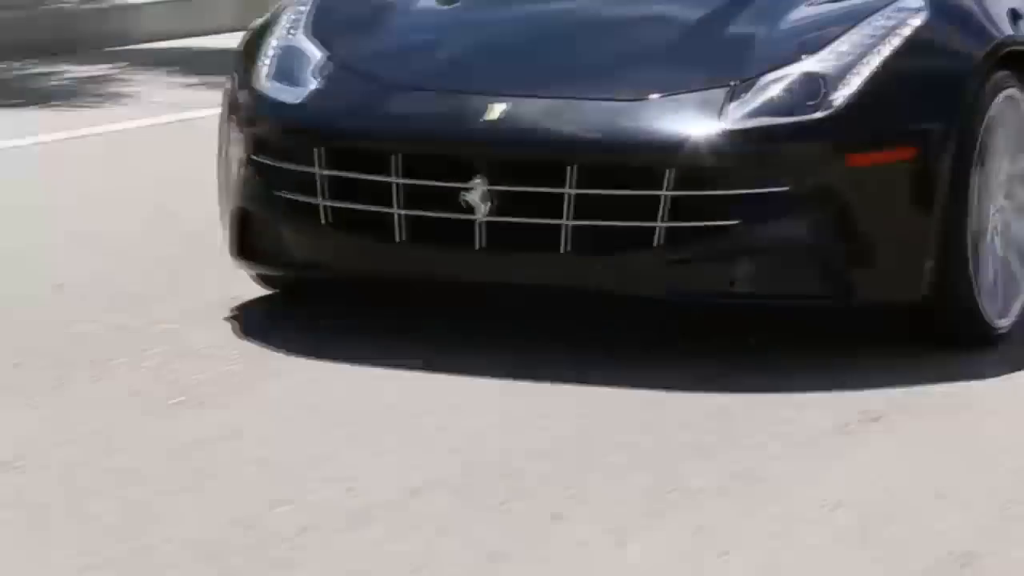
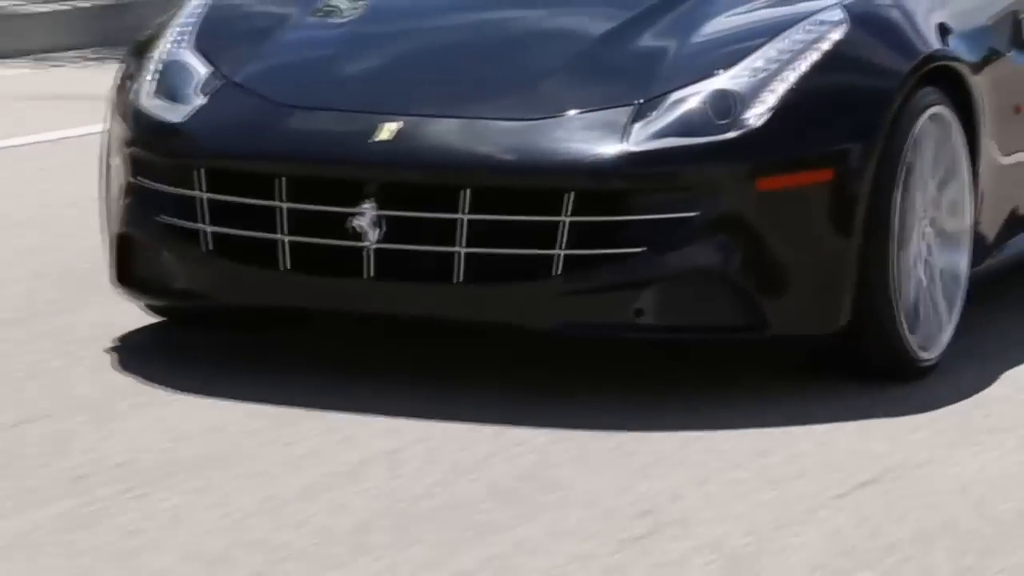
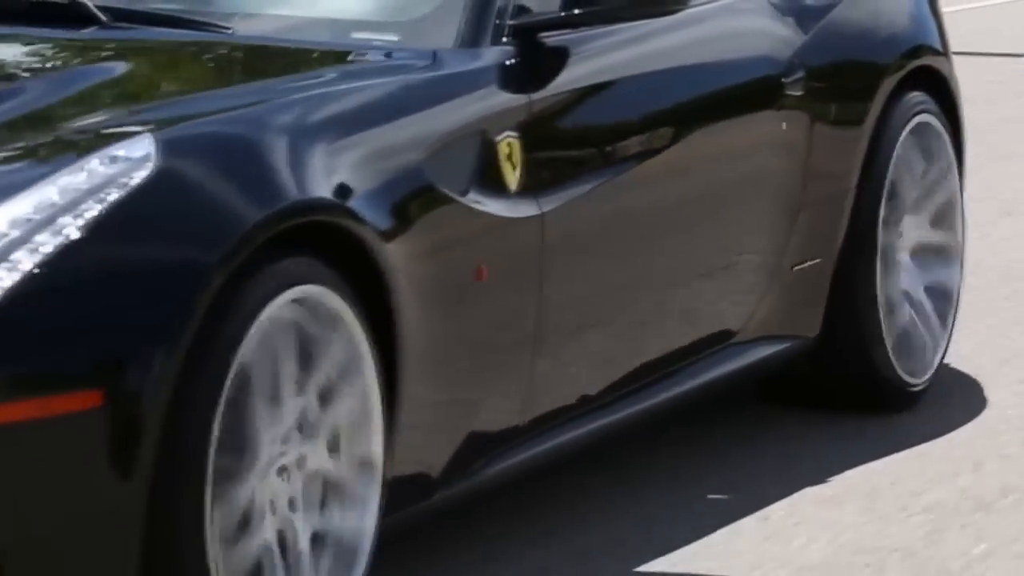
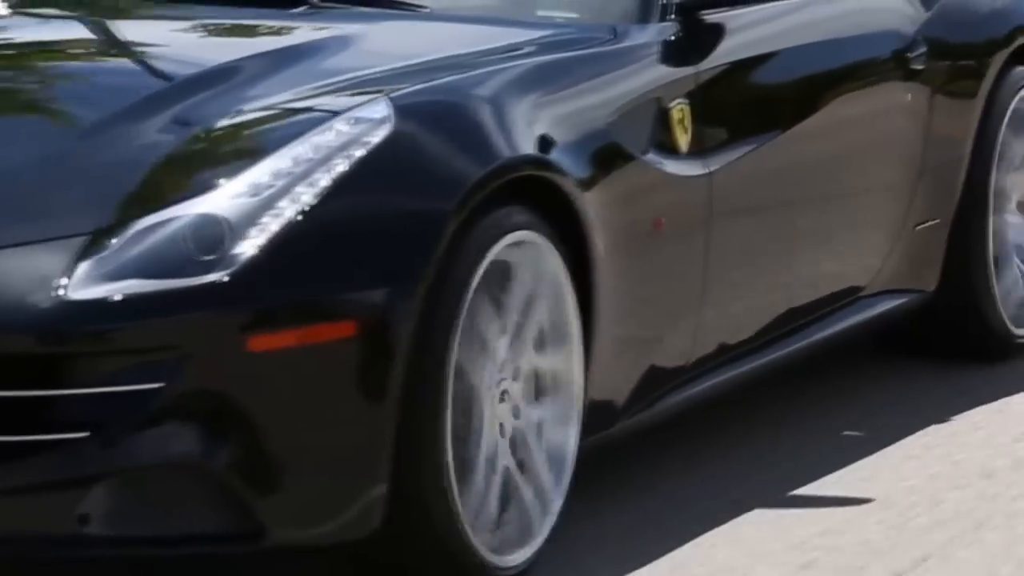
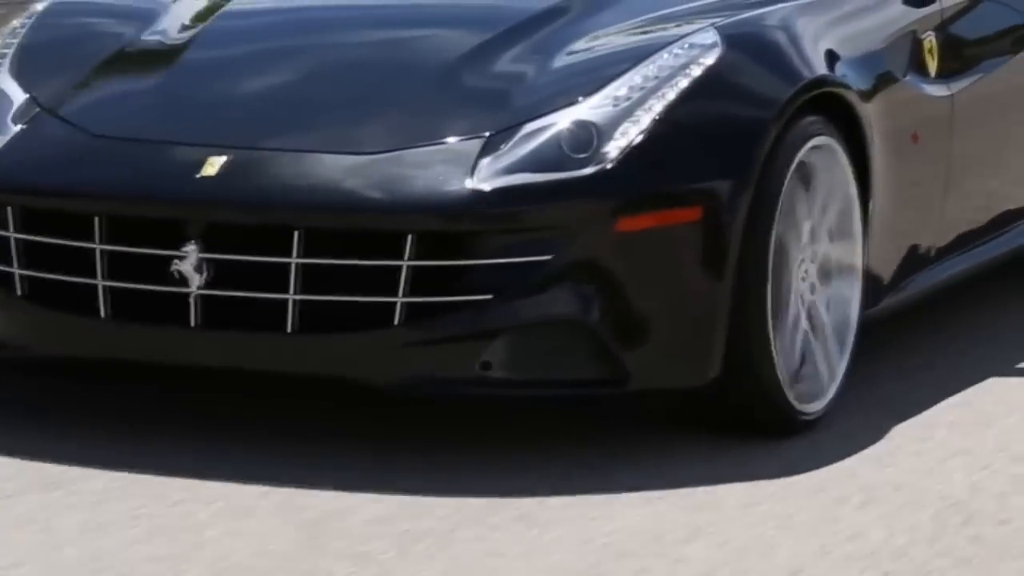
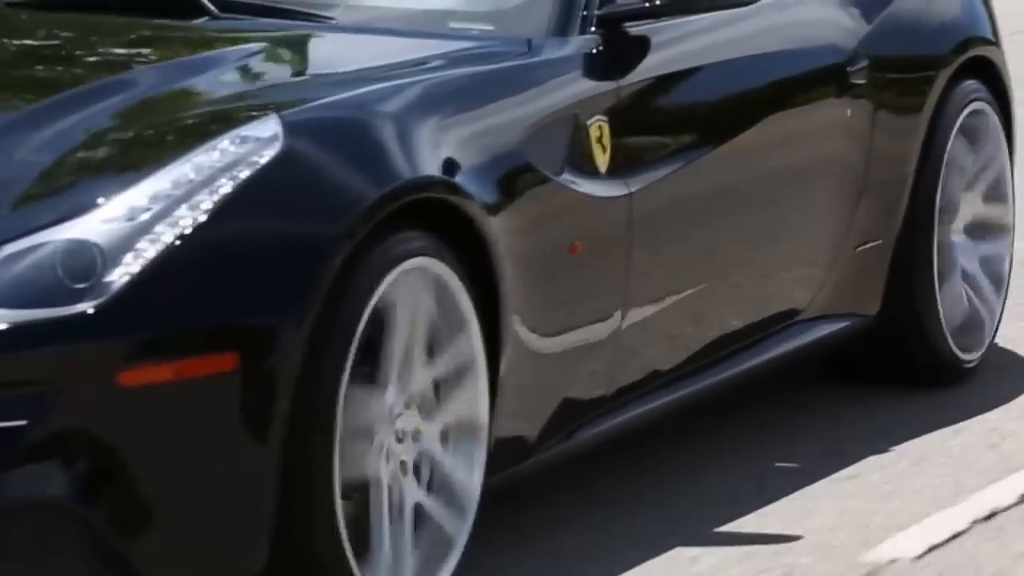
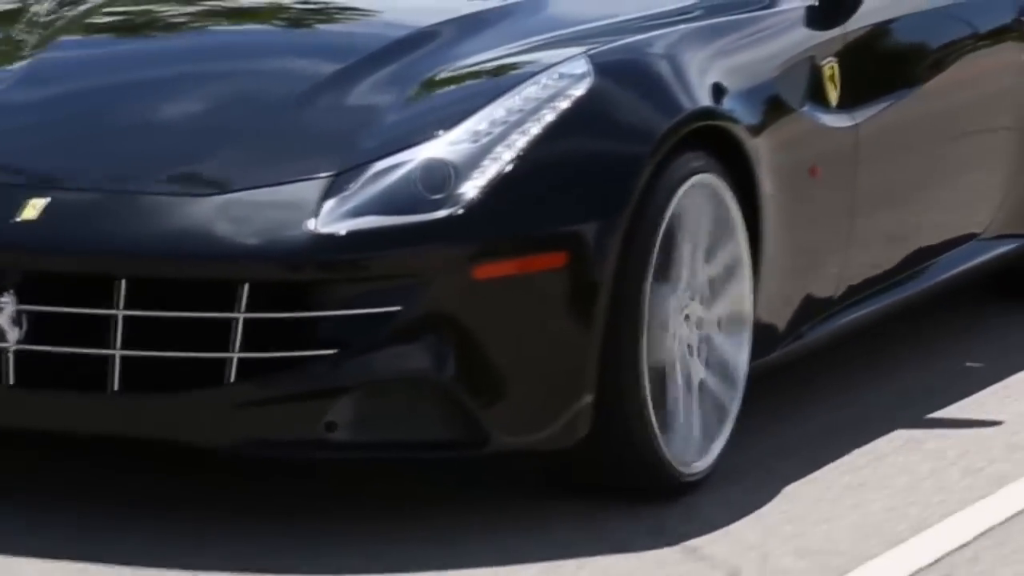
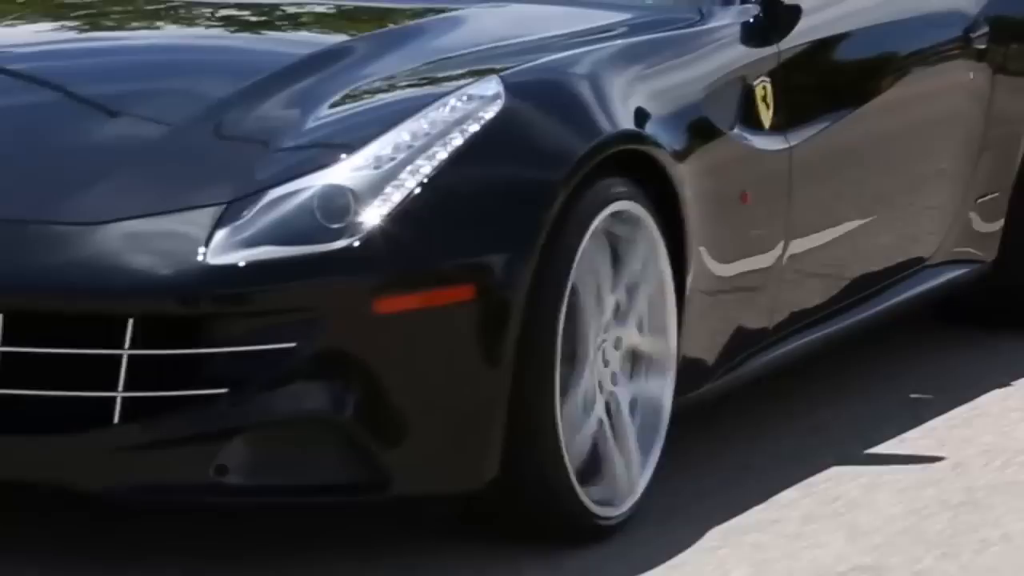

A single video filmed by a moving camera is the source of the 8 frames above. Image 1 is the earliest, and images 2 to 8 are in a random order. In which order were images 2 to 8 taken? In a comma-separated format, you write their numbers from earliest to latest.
2, 5, 7, 8, 4, 6, 3
